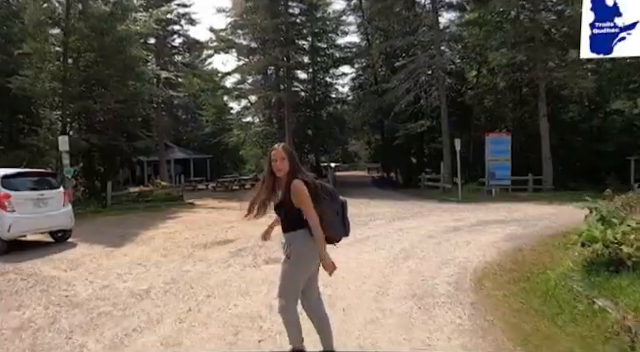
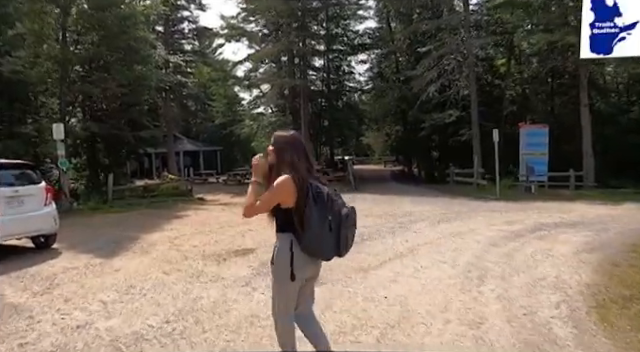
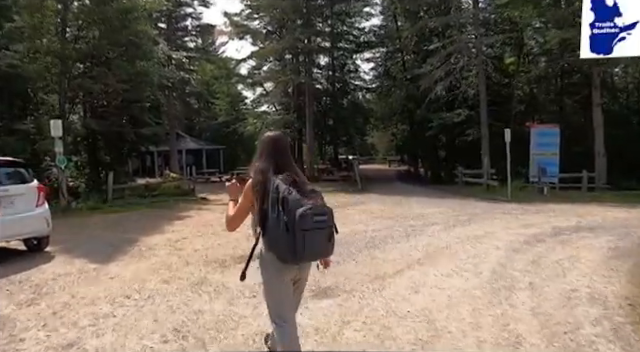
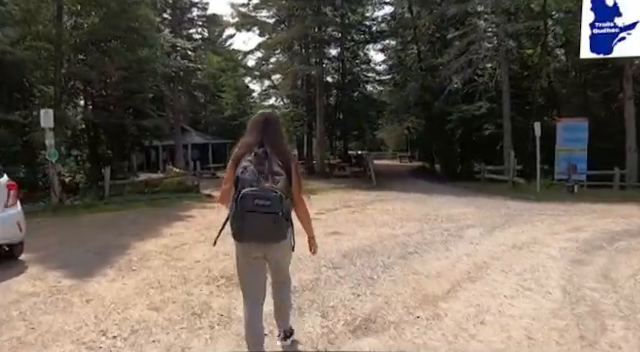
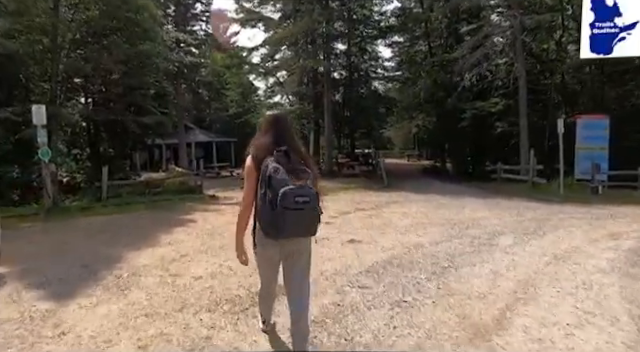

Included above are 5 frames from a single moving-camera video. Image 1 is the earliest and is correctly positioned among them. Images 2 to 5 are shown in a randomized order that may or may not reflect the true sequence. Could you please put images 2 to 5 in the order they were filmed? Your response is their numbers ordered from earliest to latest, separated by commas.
2, 3, 4, 5
